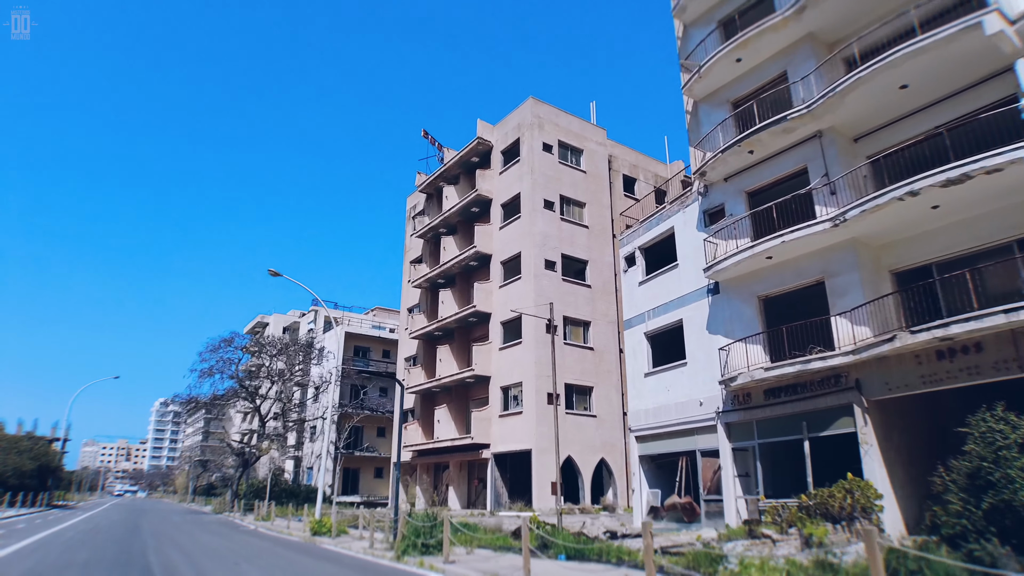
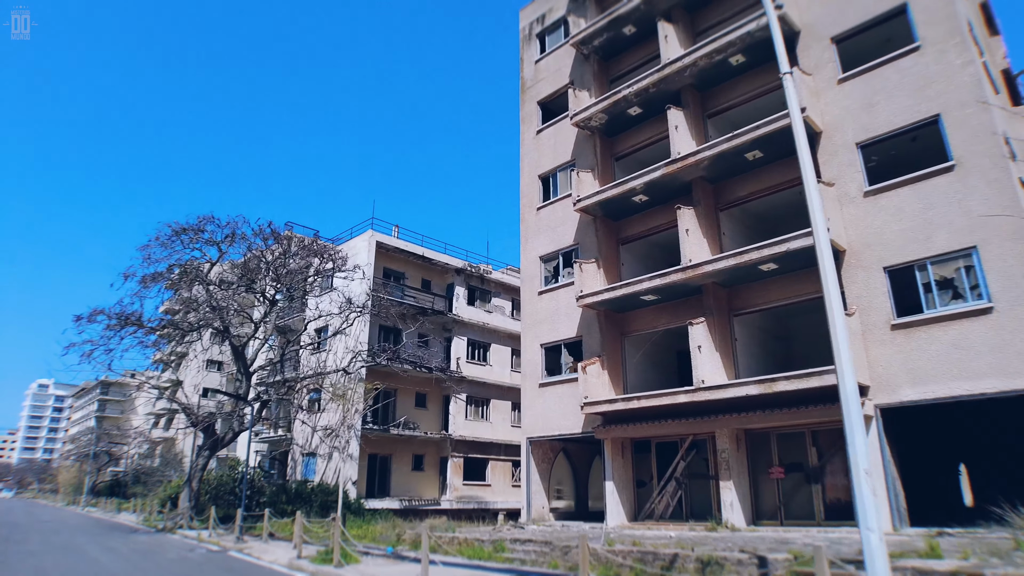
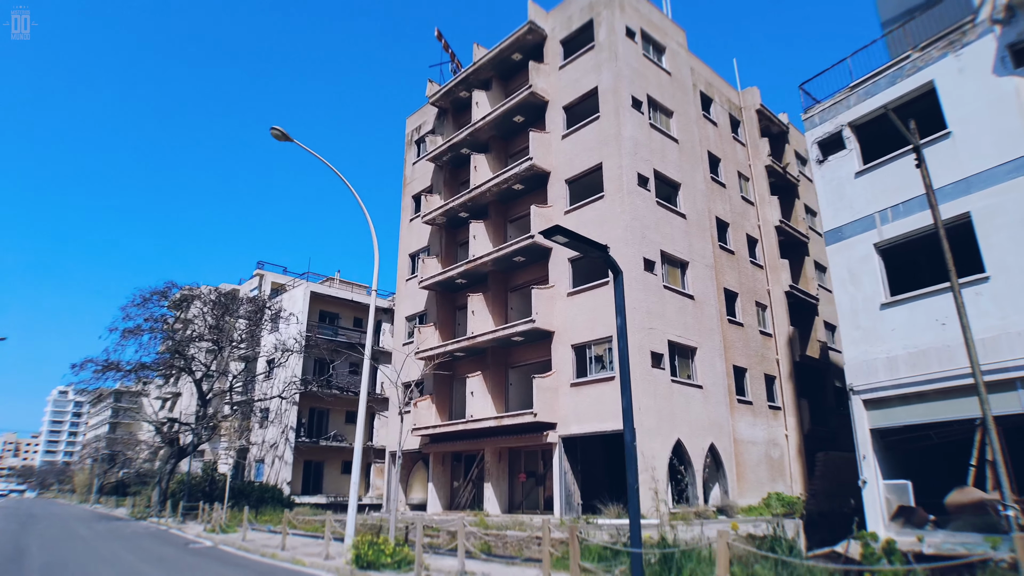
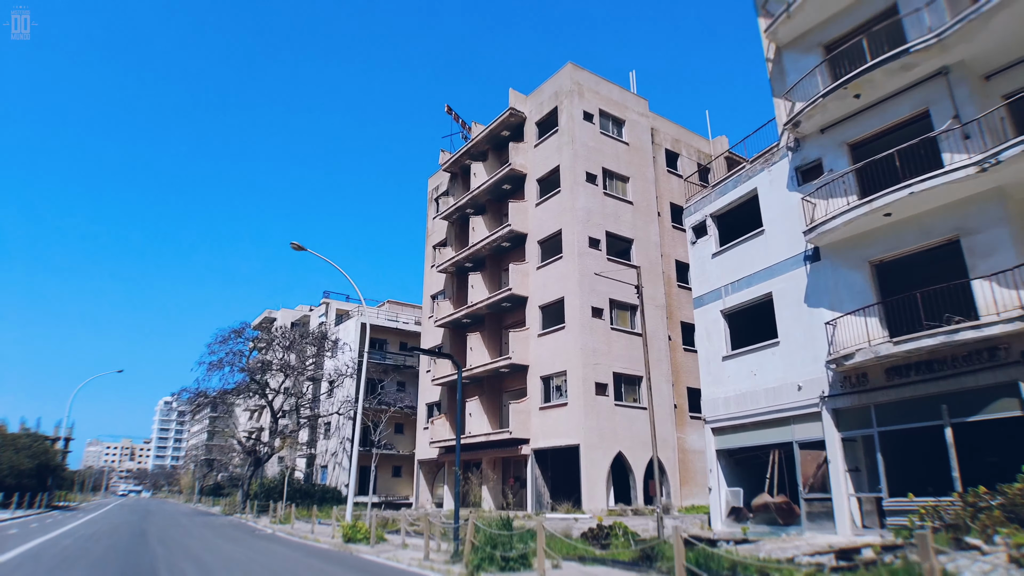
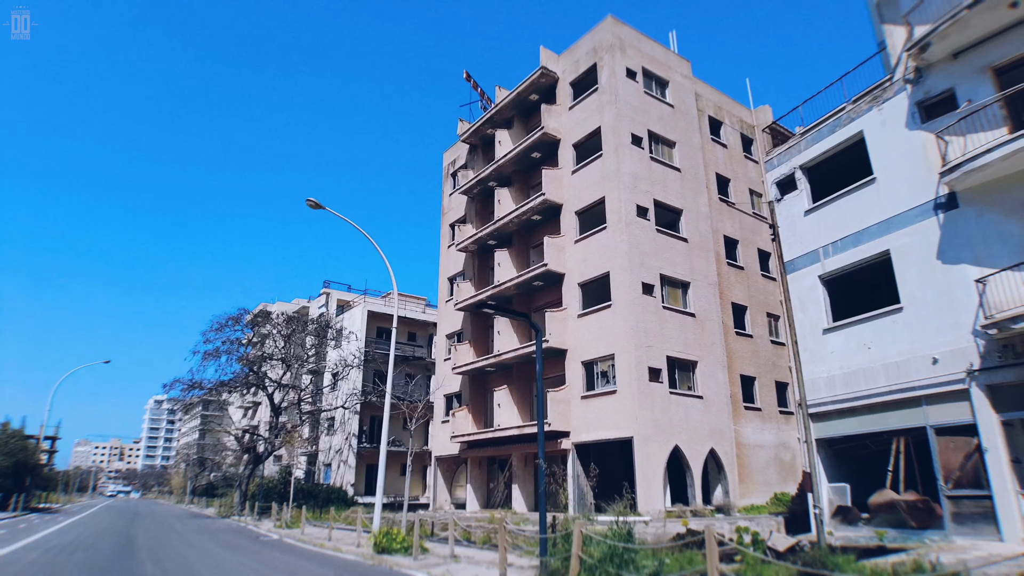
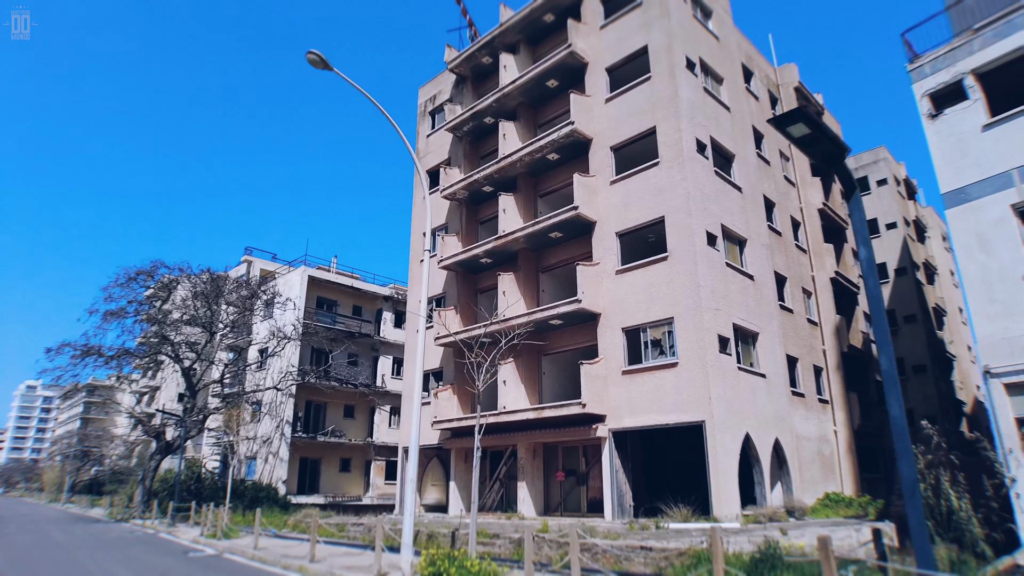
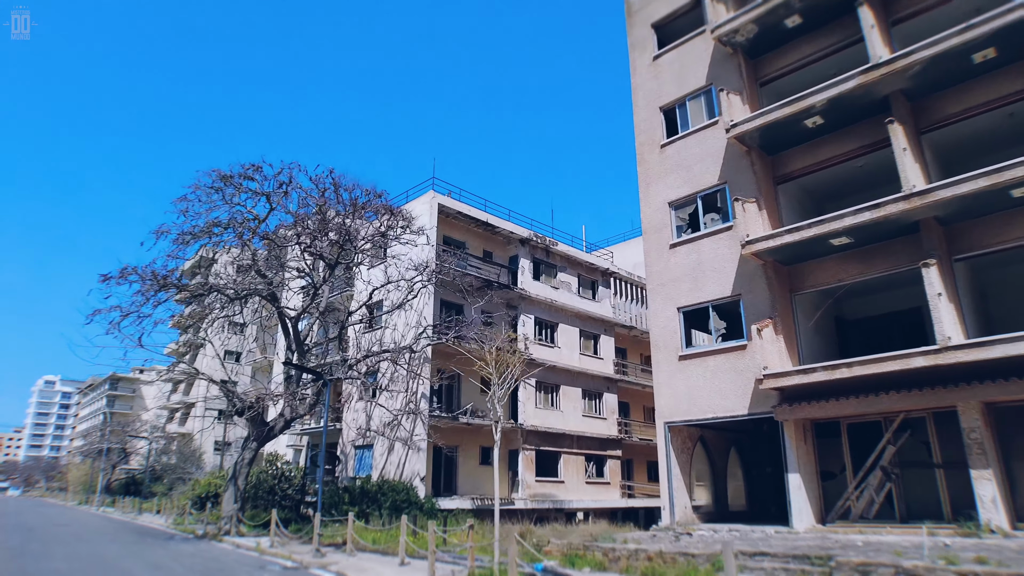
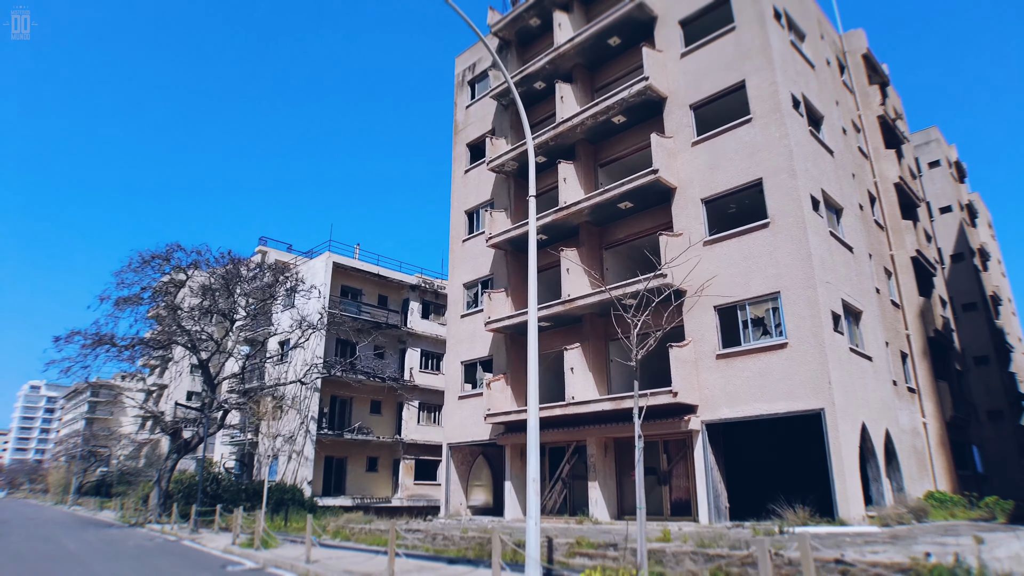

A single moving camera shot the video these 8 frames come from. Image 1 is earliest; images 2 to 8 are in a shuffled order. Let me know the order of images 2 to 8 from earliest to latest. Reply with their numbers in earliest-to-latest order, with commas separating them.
4, 5, 3, 6, 8, 2, 7
